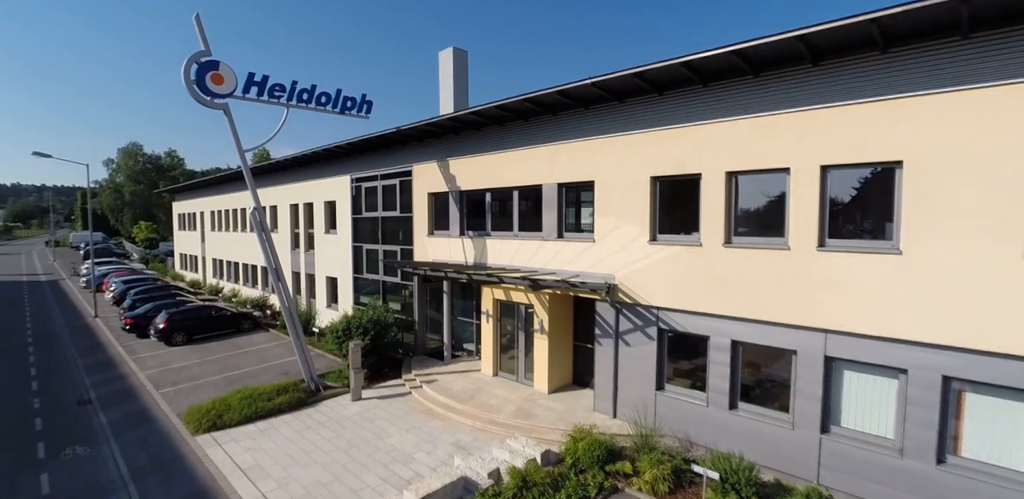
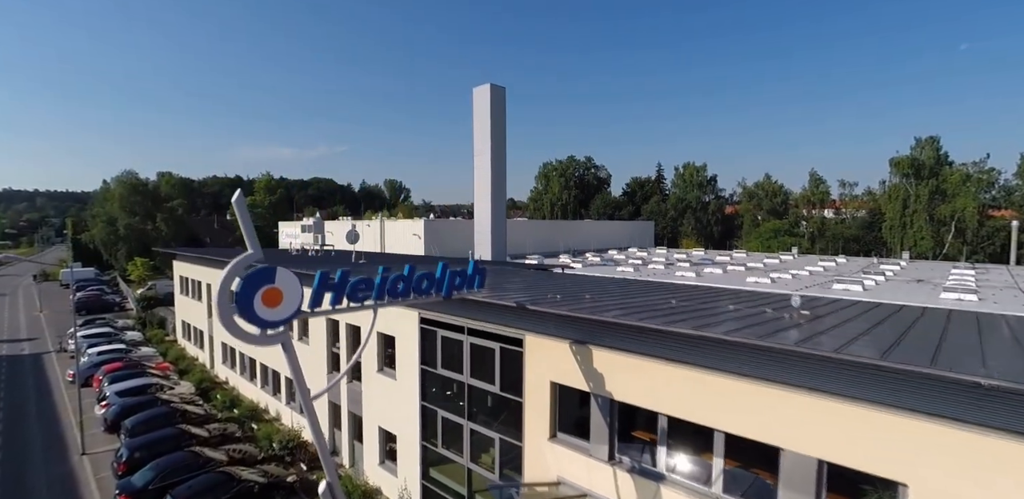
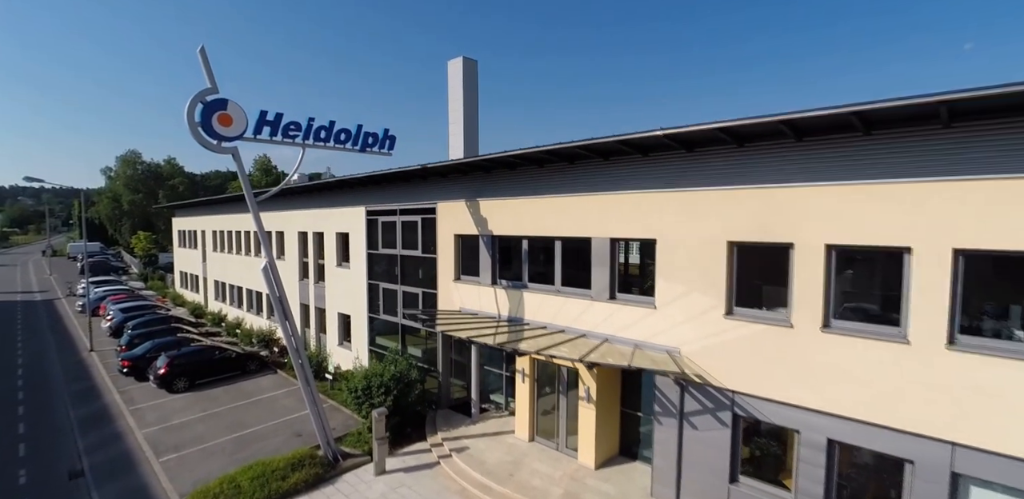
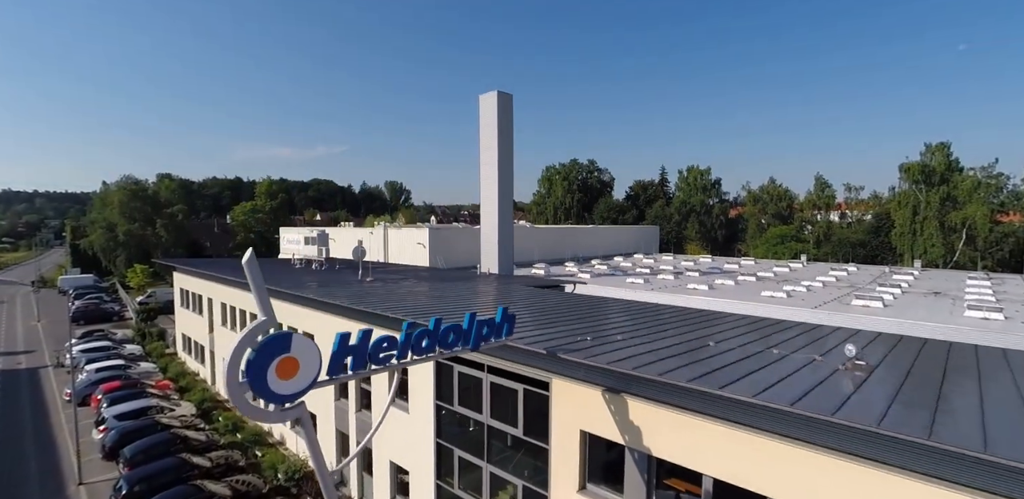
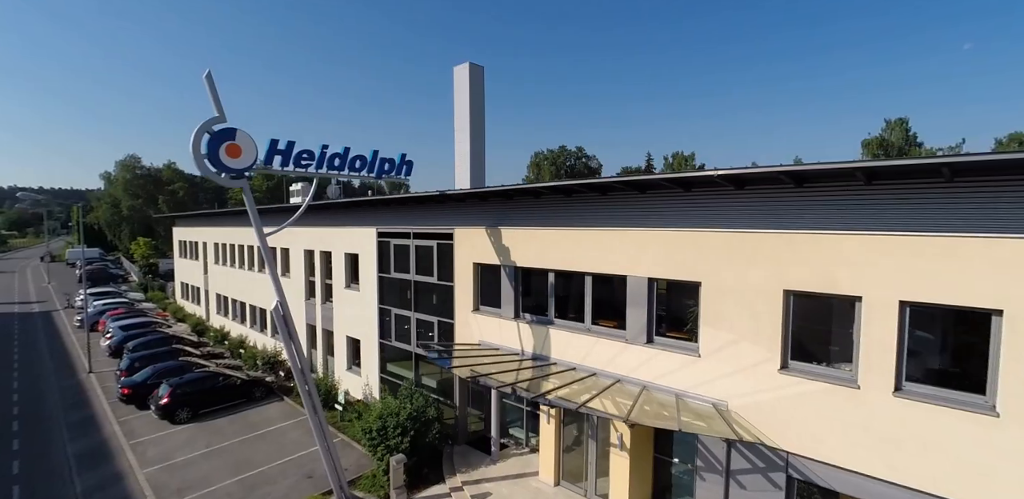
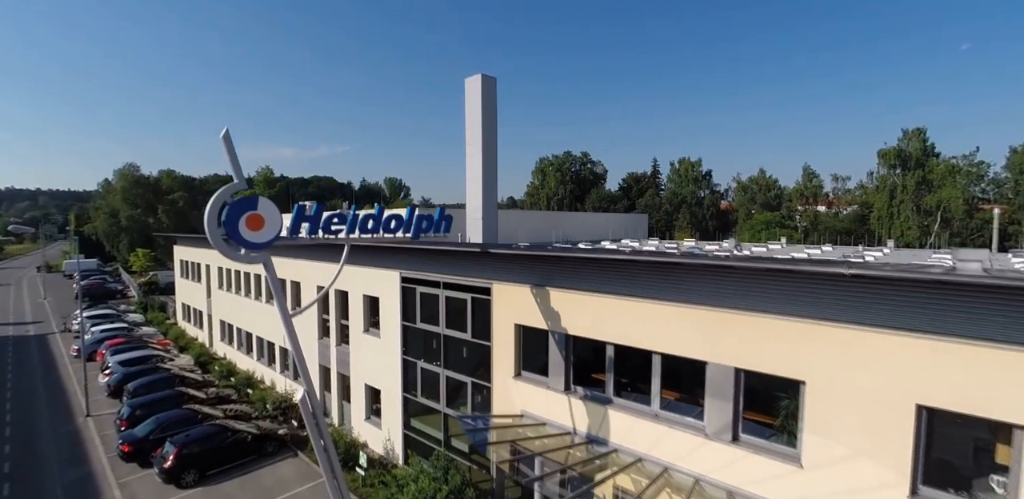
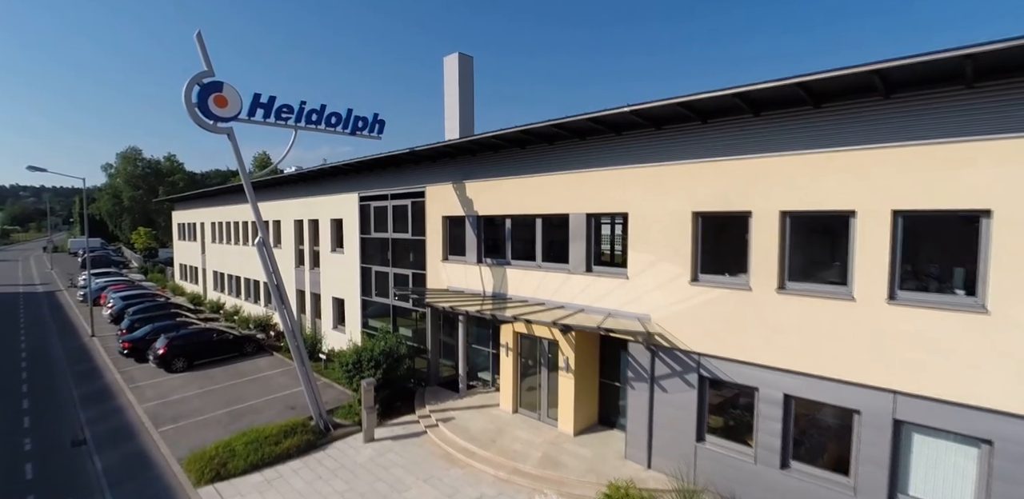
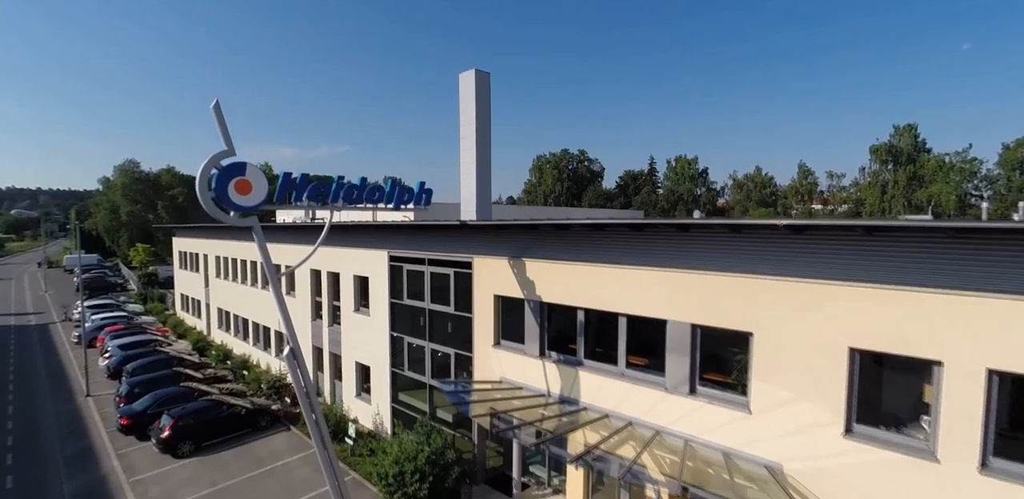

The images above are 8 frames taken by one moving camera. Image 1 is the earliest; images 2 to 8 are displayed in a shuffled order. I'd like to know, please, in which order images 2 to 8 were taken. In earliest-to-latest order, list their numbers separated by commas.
7, 3, 5, 8, 6, 2, 4
